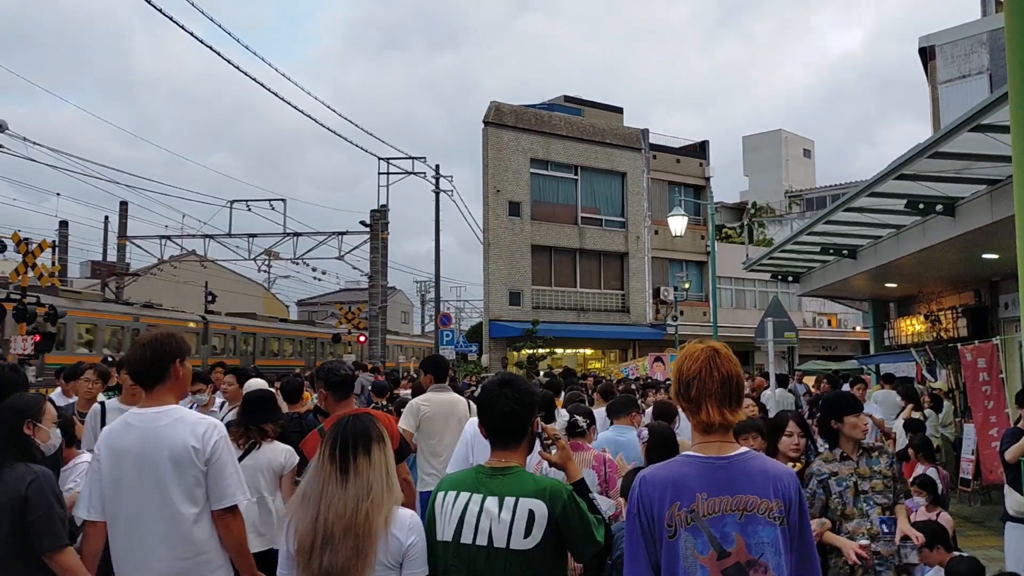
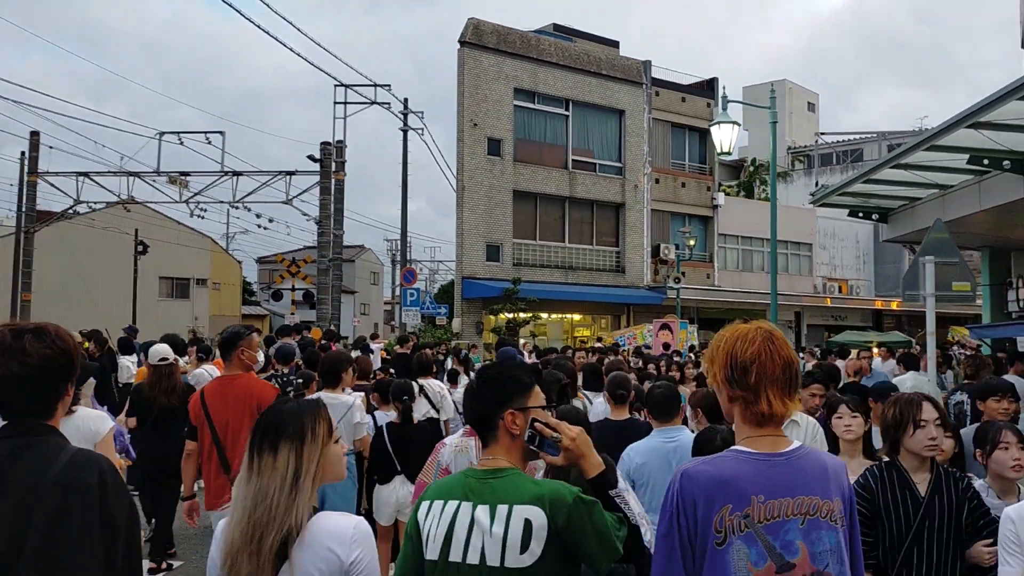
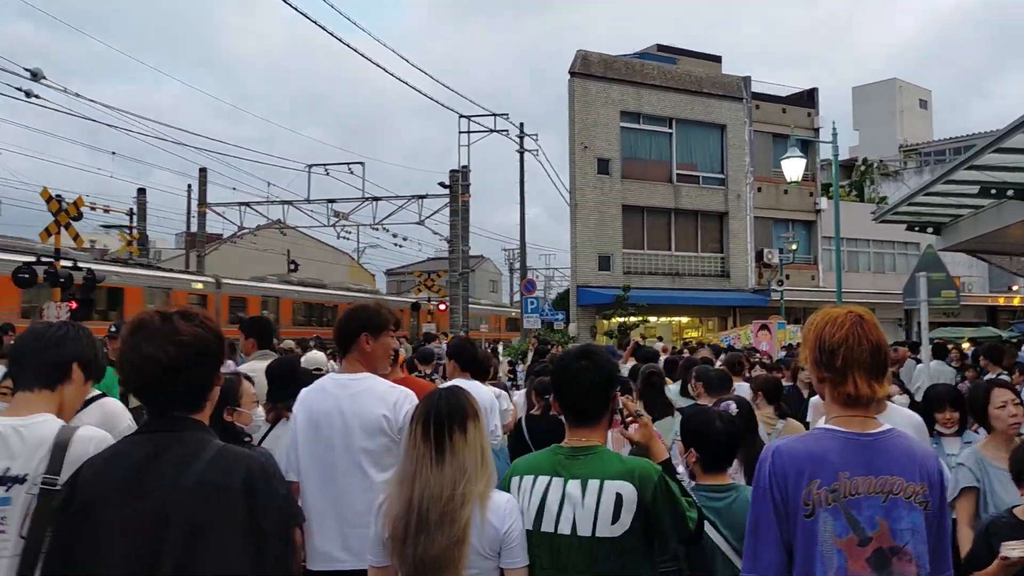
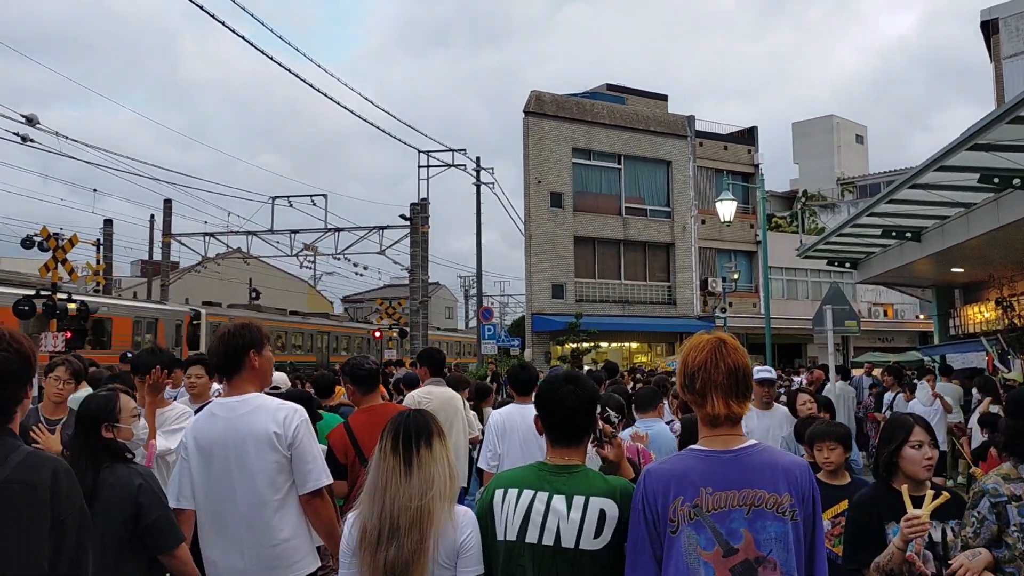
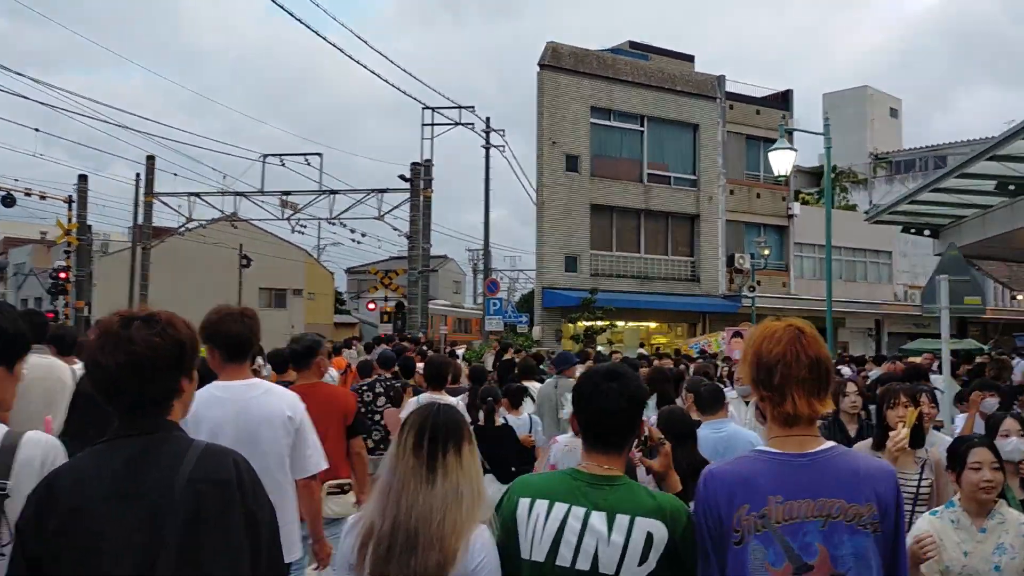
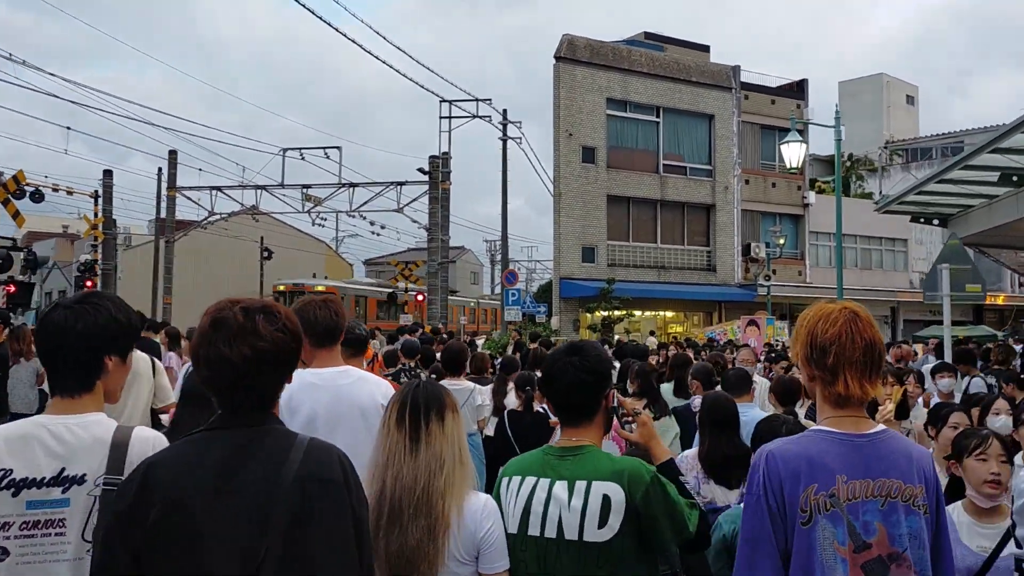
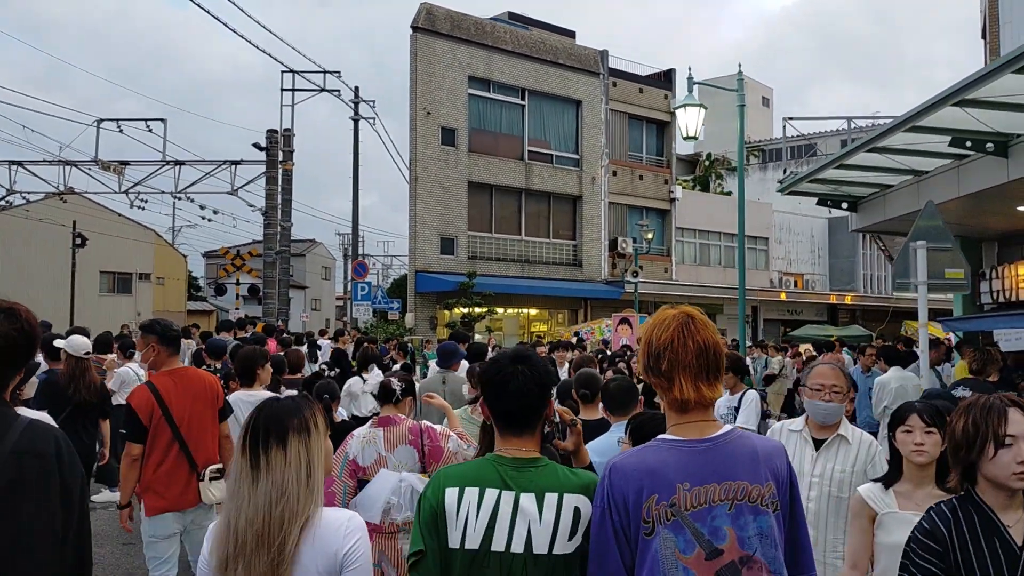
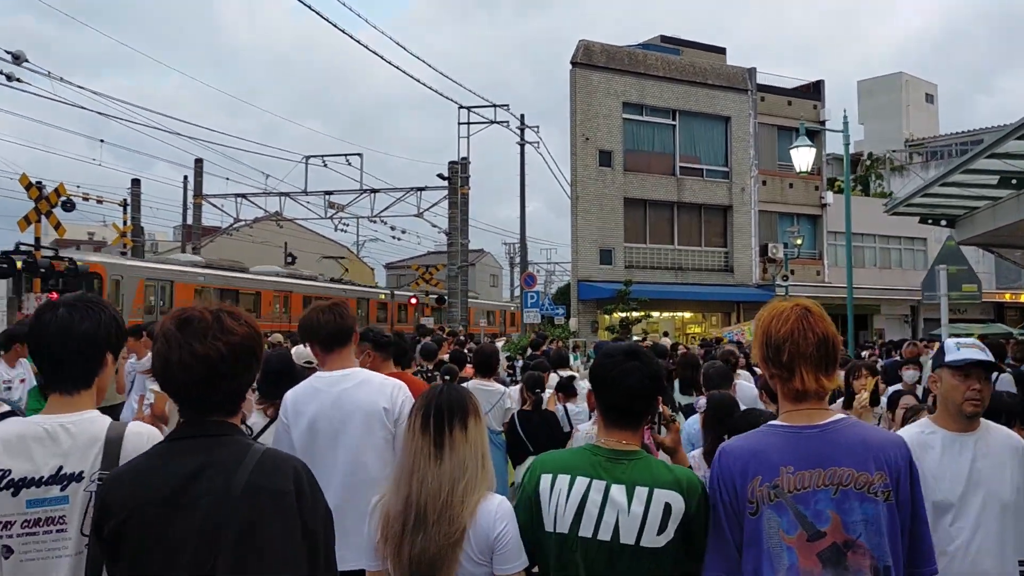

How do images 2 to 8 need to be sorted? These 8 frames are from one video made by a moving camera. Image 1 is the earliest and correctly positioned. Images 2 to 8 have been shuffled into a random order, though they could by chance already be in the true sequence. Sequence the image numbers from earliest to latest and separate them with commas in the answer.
4, 3, 8, 6, 5, 2, 7
